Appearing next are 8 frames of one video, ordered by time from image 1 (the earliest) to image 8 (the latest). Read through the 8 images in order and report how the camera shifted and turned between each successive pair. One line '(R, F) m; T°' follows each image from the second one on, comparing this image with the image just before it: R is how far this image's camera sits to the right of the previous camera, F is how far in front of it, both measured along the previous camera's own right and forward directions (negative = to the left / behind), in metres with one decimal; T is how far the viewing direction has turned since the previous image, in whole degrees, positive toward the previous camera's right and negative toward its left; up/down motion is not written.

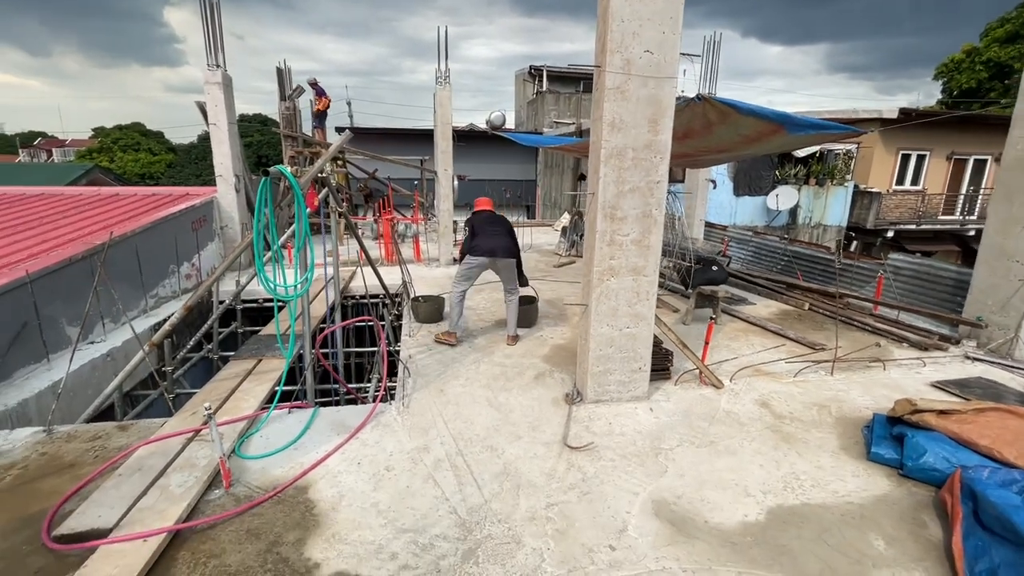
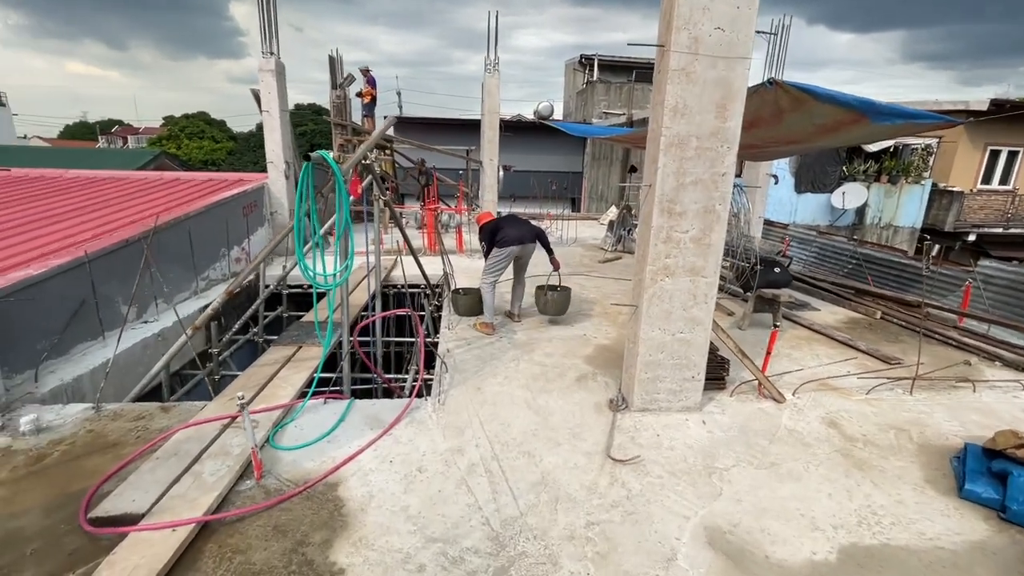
(0.0, +0.2) m; -5°
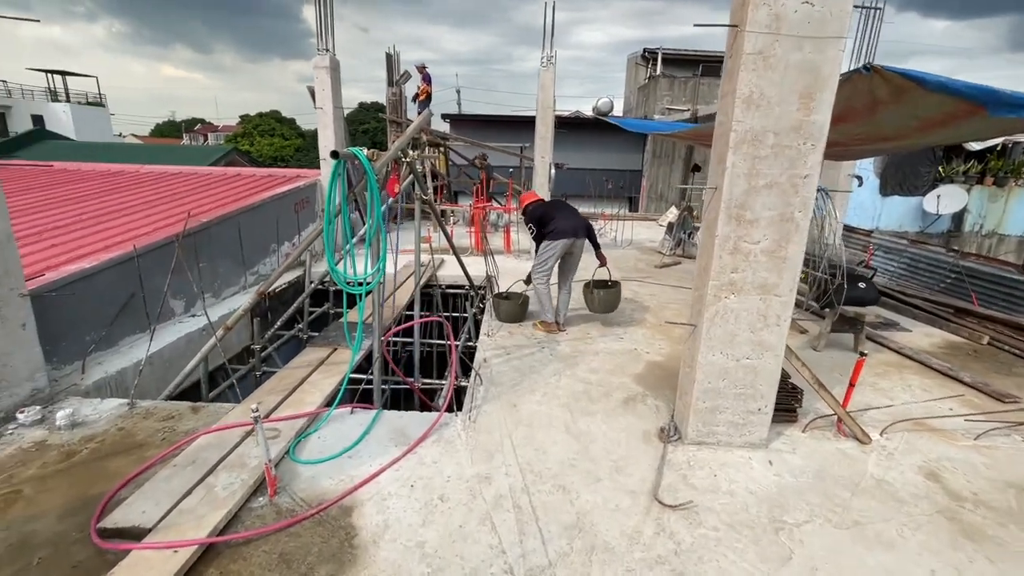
(+0.1, +0.3) m; -6°
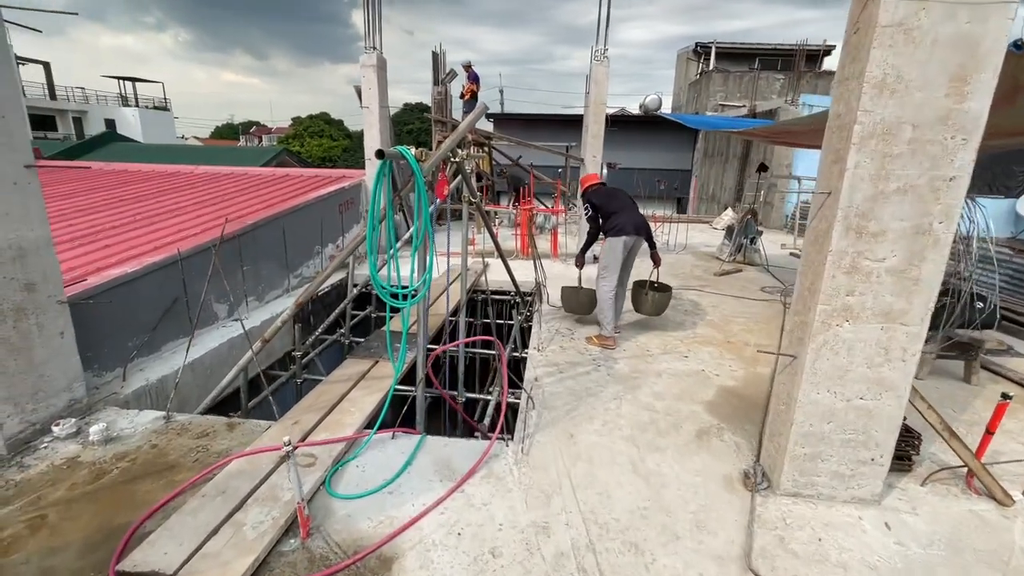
(-0.1, +0.3) m; -5°
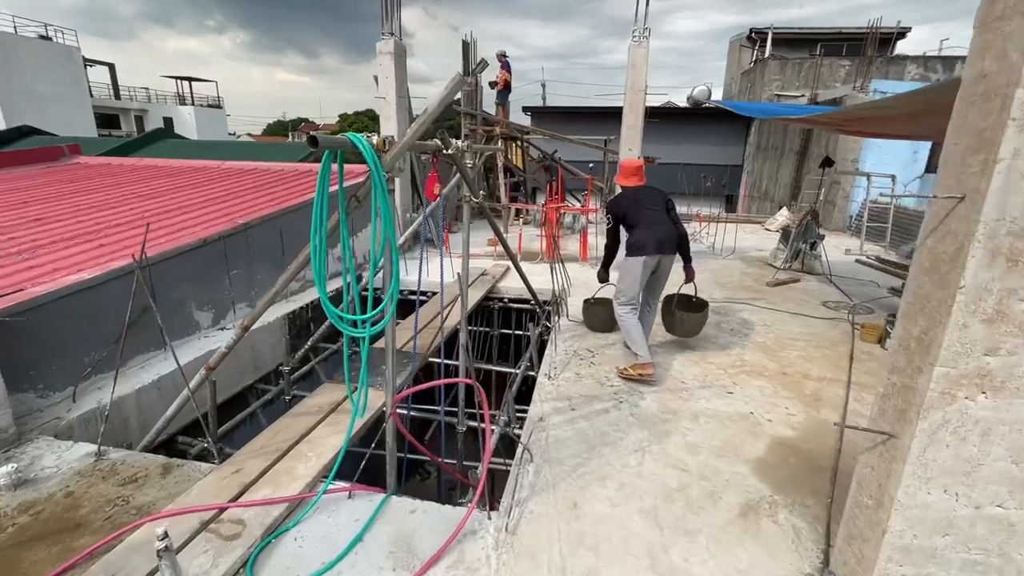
(+0.2, +0.6) m; -5°
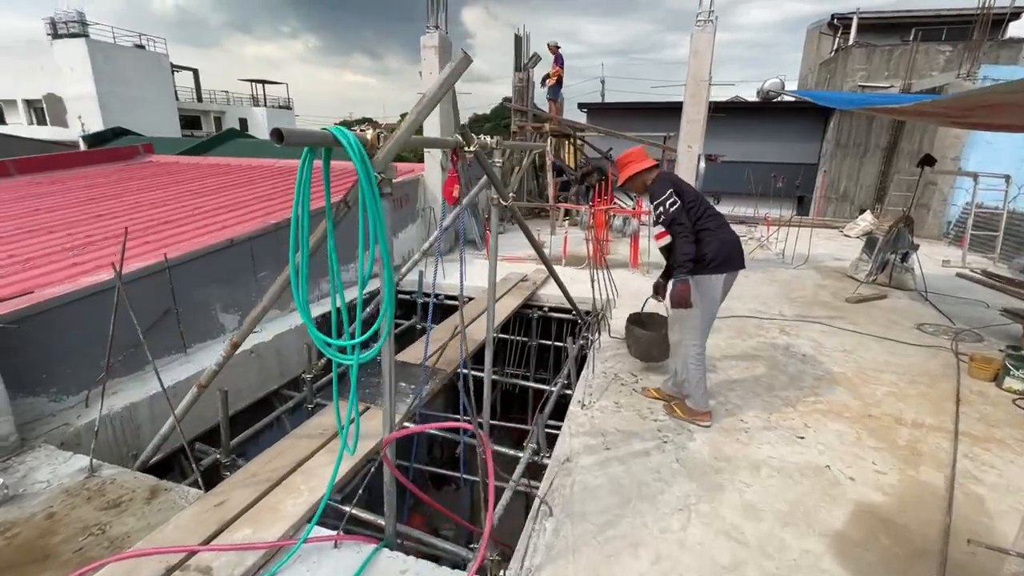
(+0.1, +0.4) m; -6°
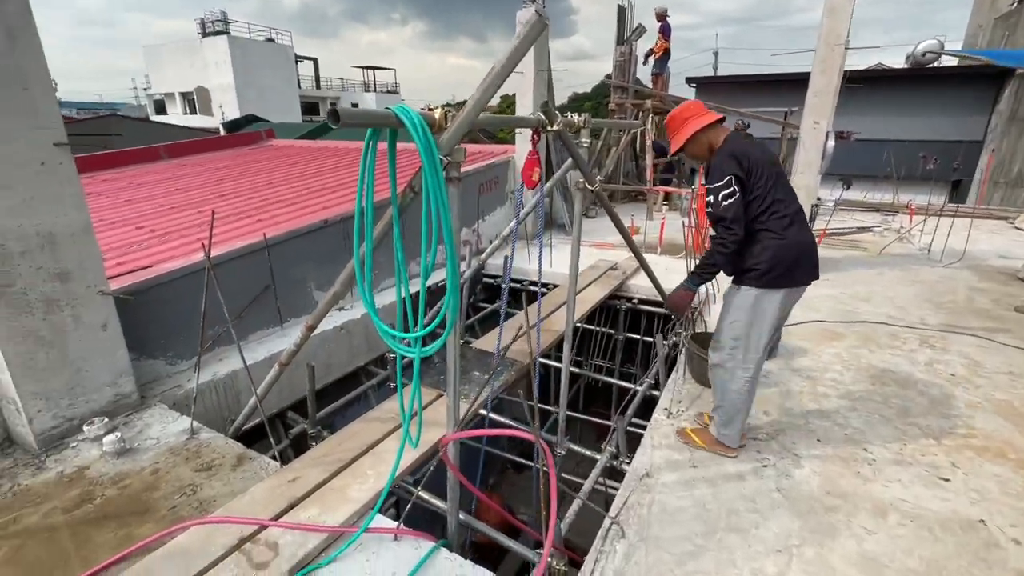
(+0.1, +0.2) m; -11°
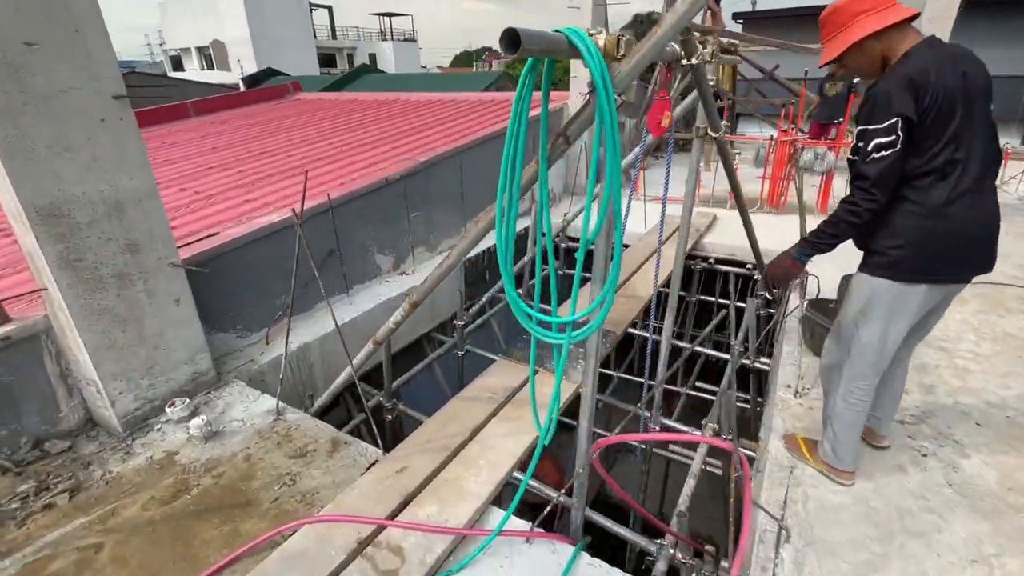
(-0.4, +0.3) m; -2°
